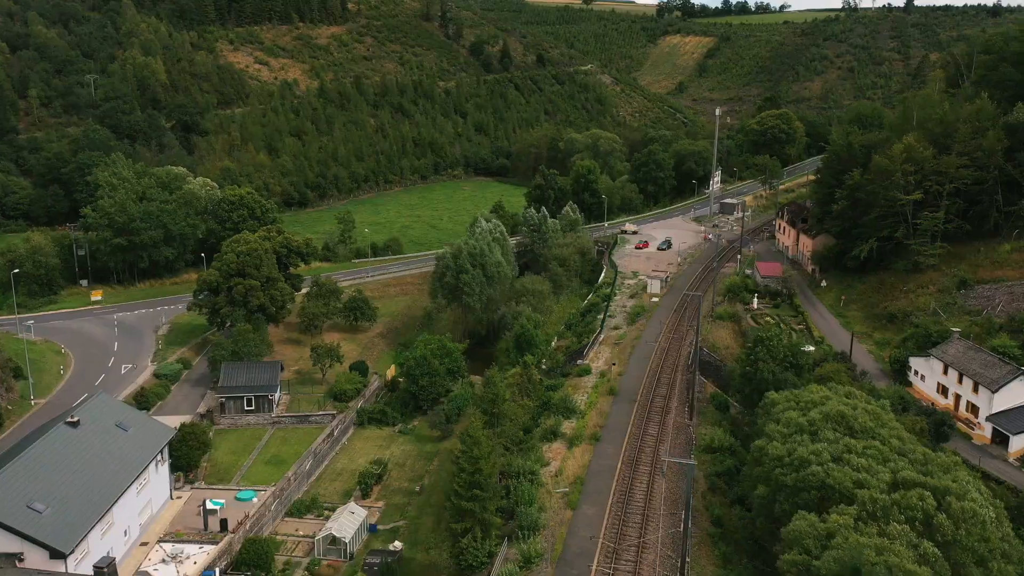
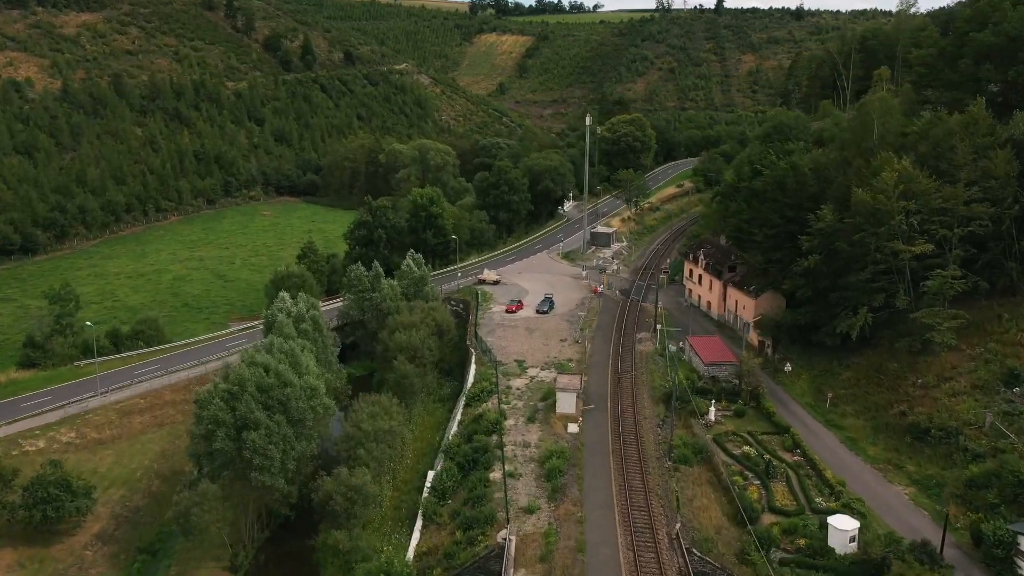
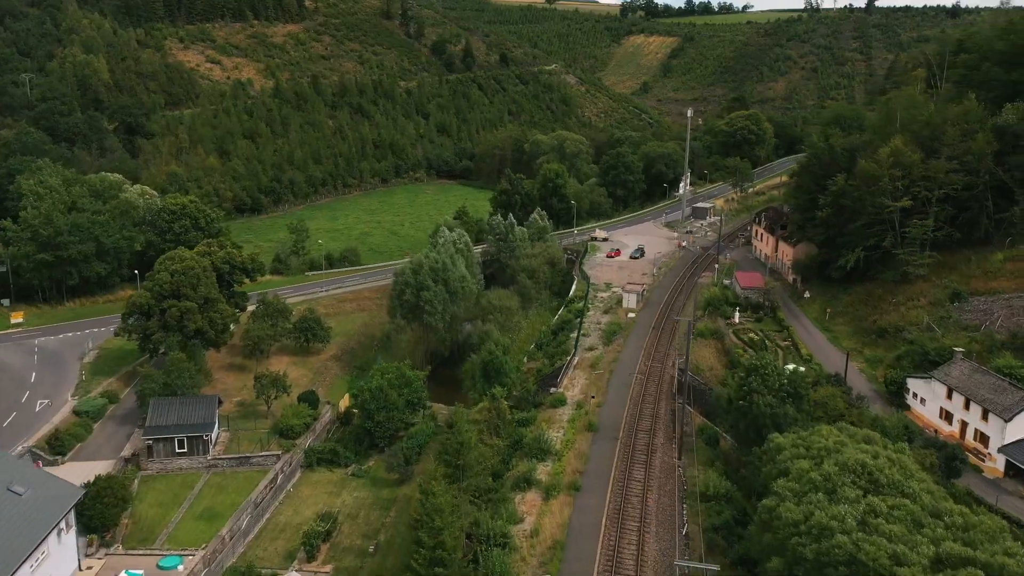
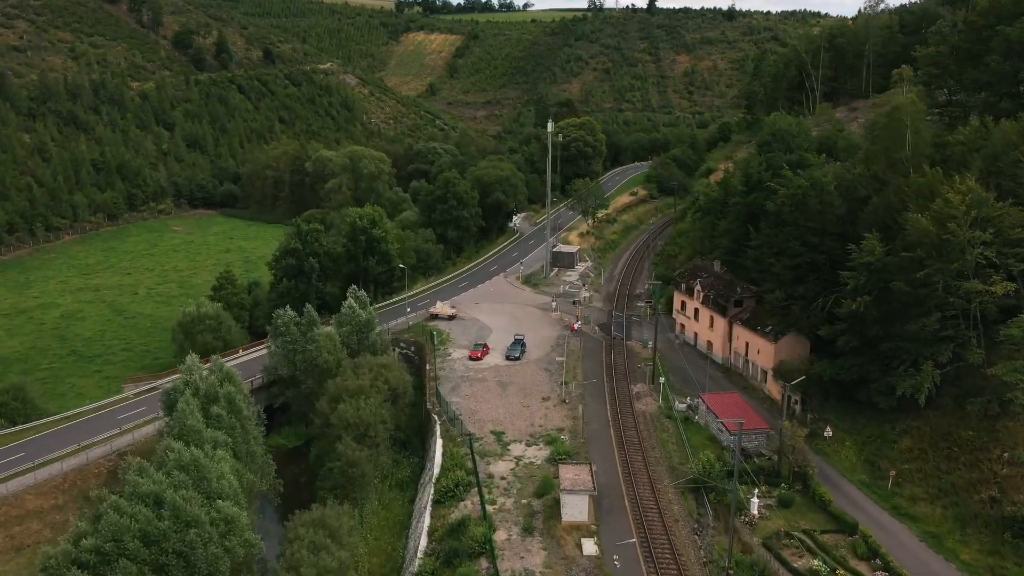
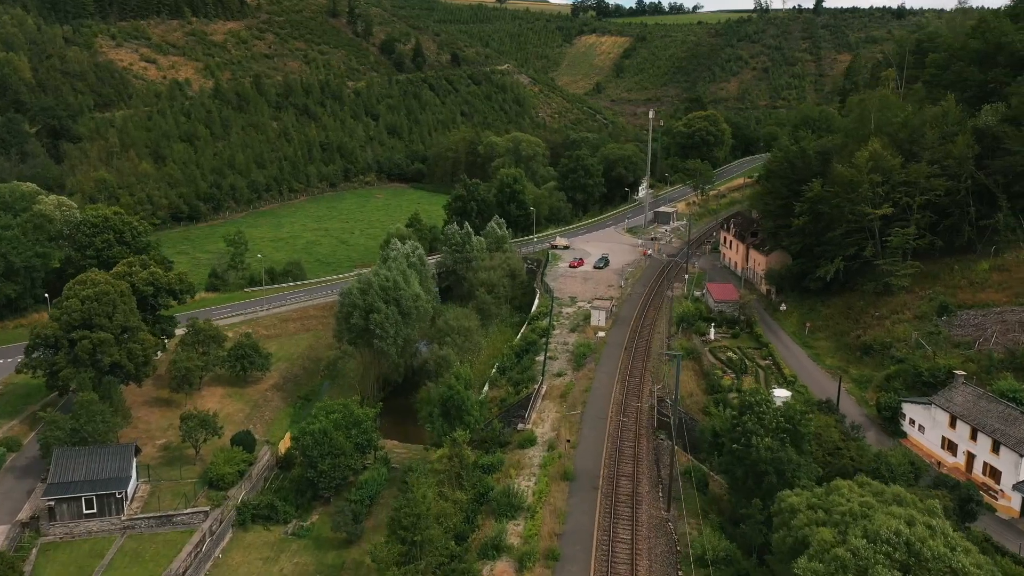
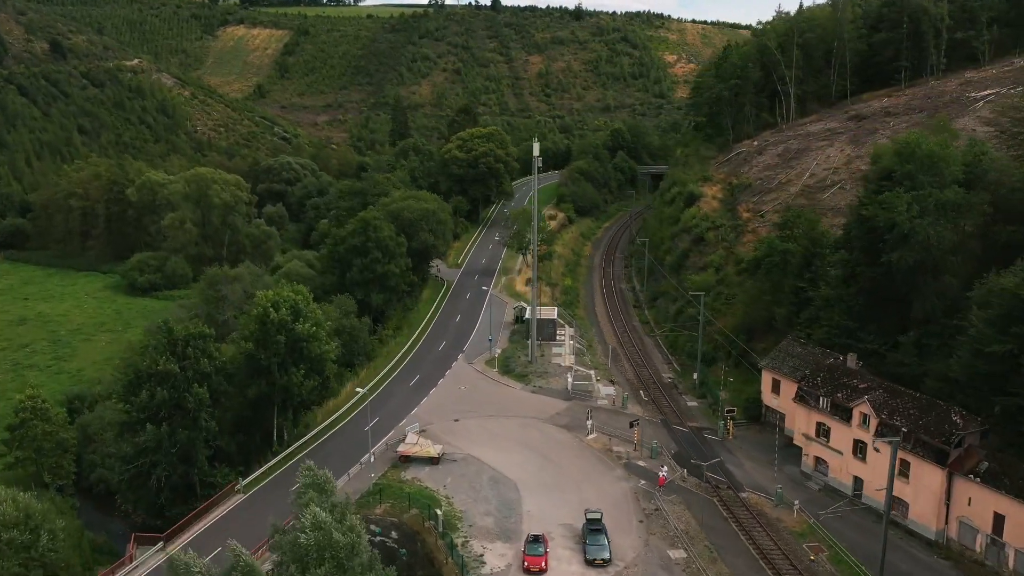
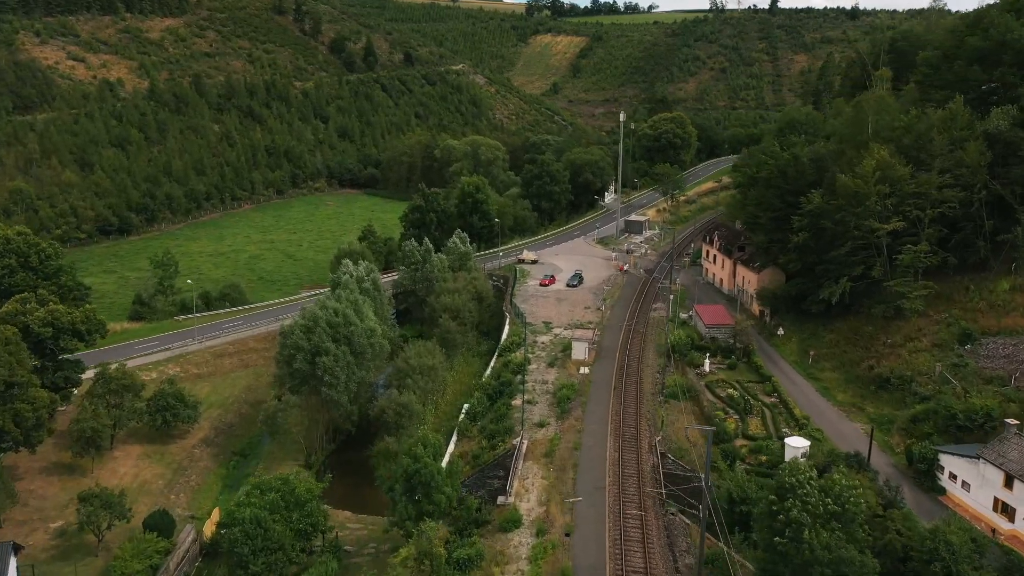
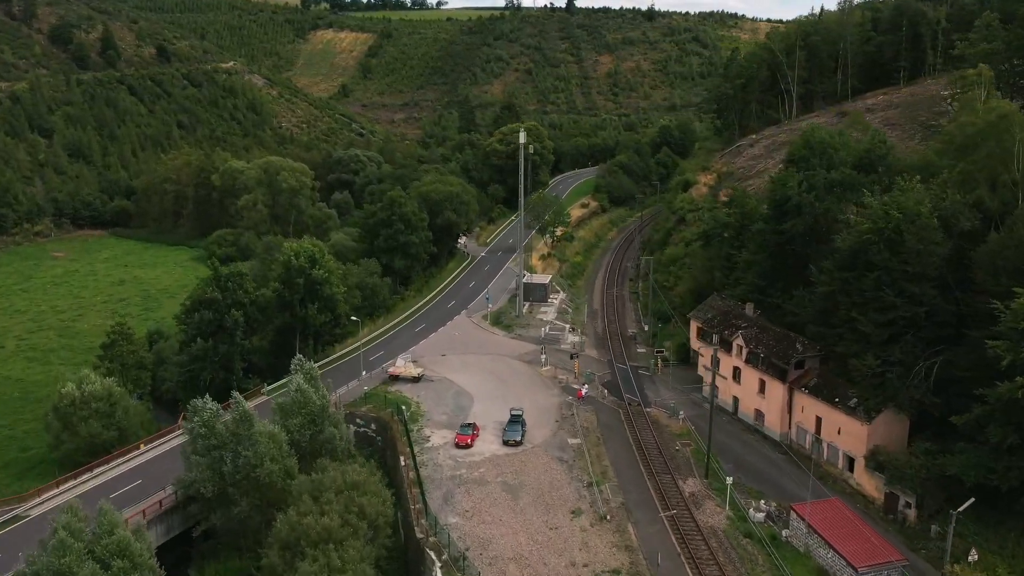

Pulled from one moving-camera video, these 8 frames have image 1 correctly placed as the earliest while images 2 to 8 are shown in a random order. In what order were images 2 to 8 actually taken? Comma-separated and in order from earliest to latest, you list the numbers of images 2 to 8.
3, 5, 7, 2, 4, 8, 6
